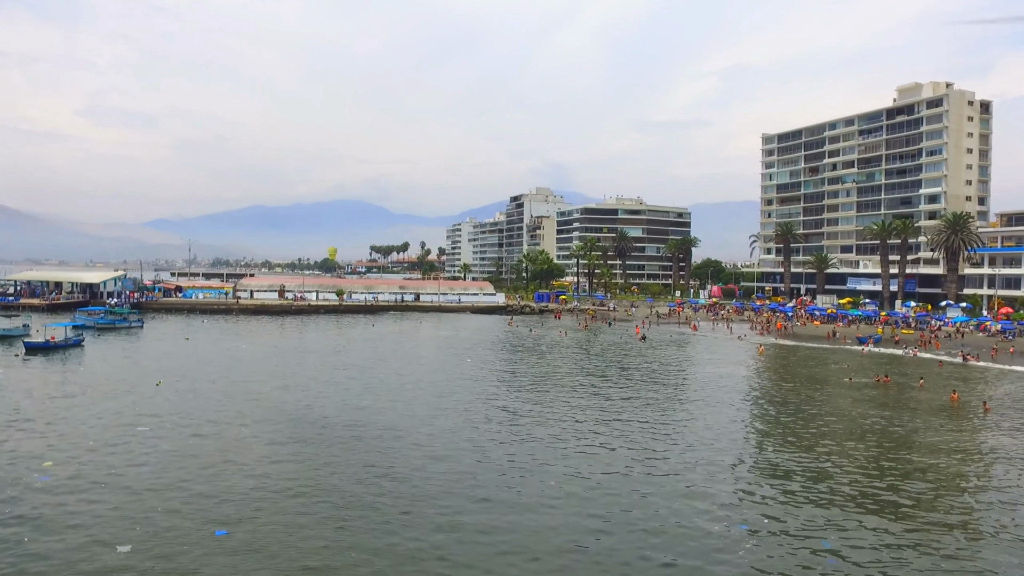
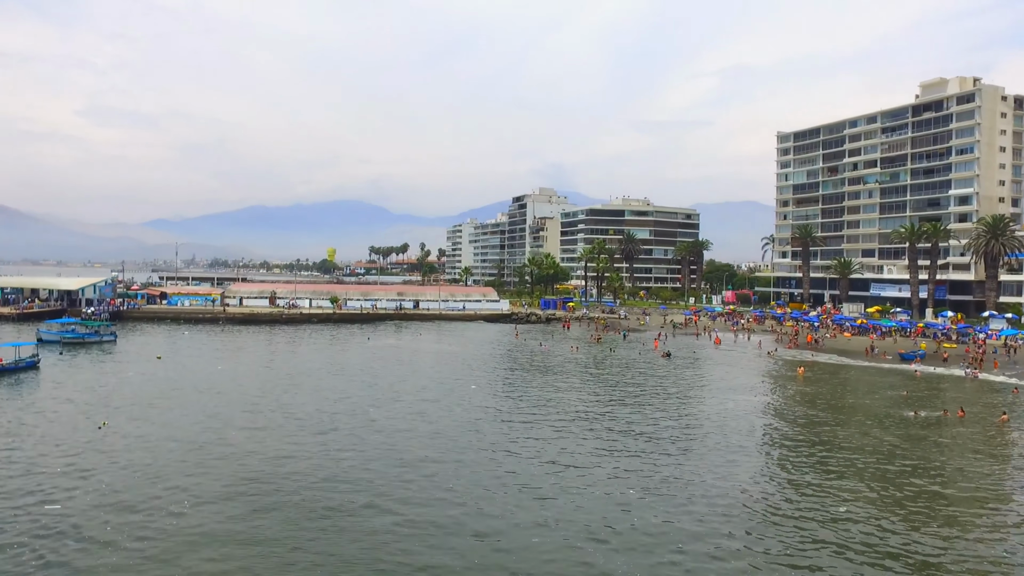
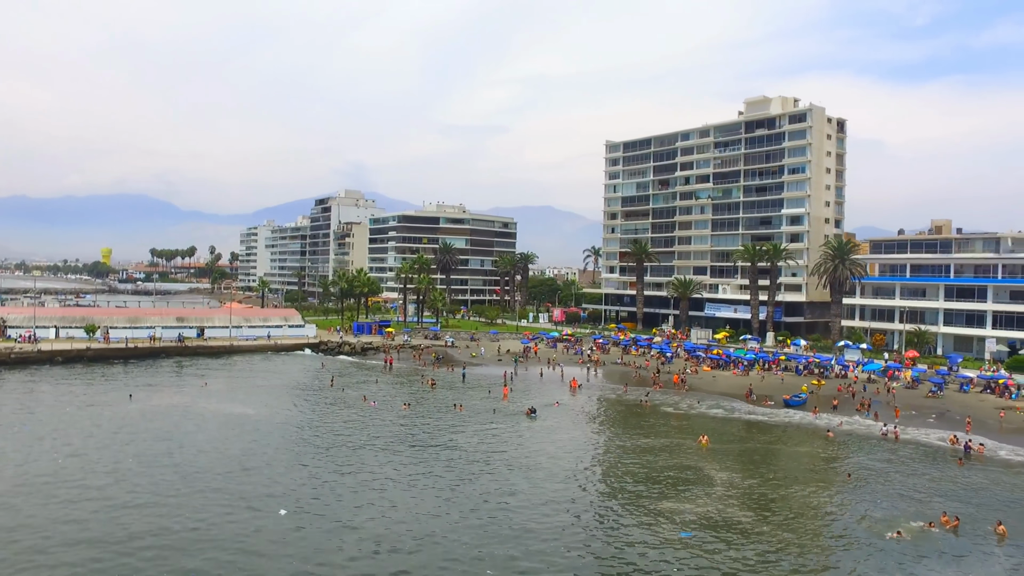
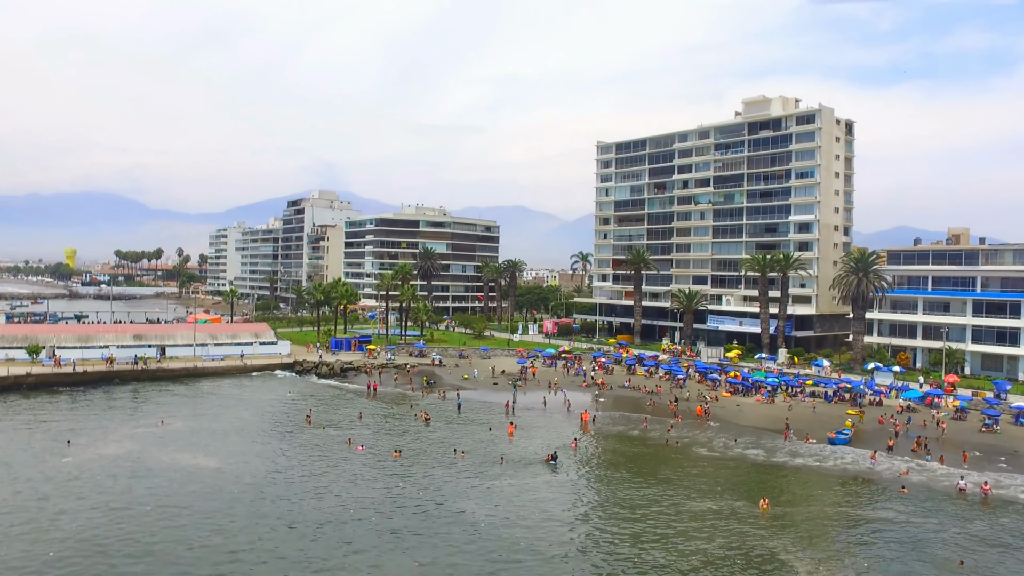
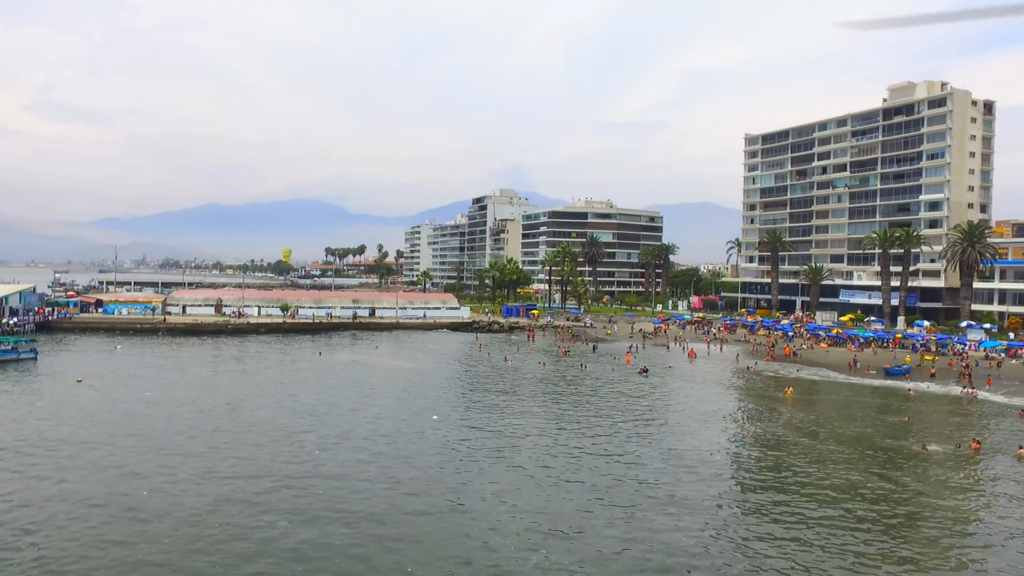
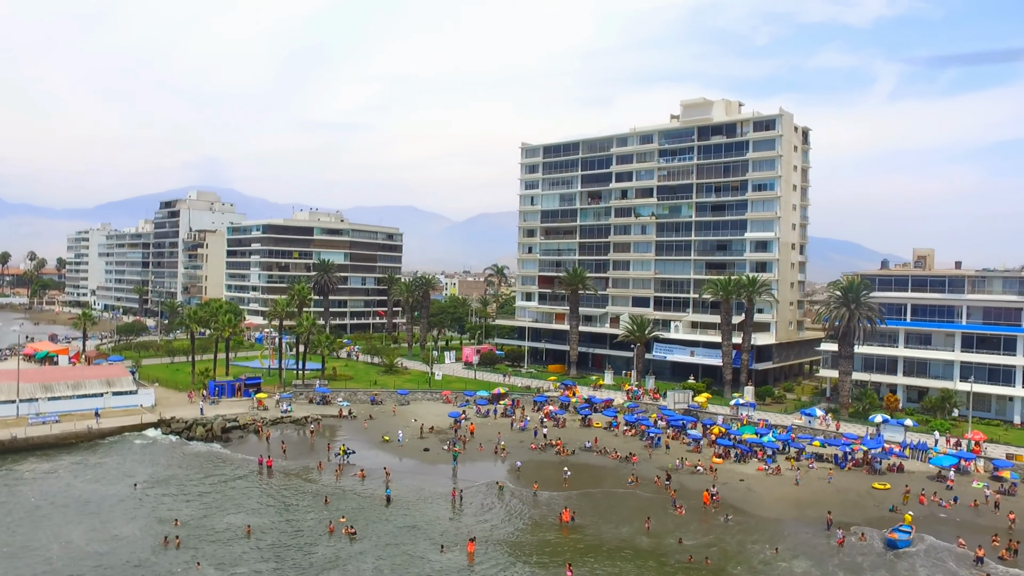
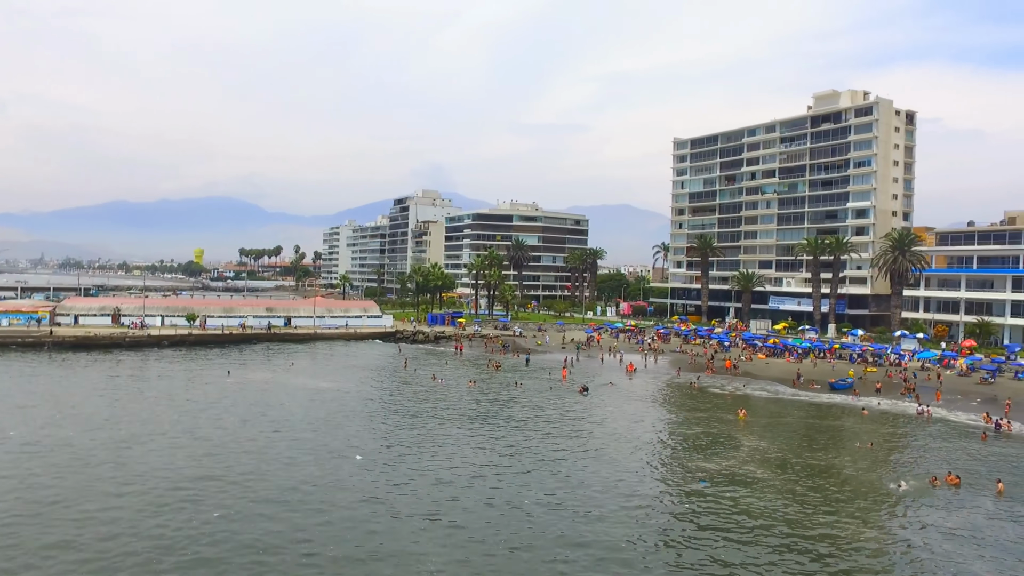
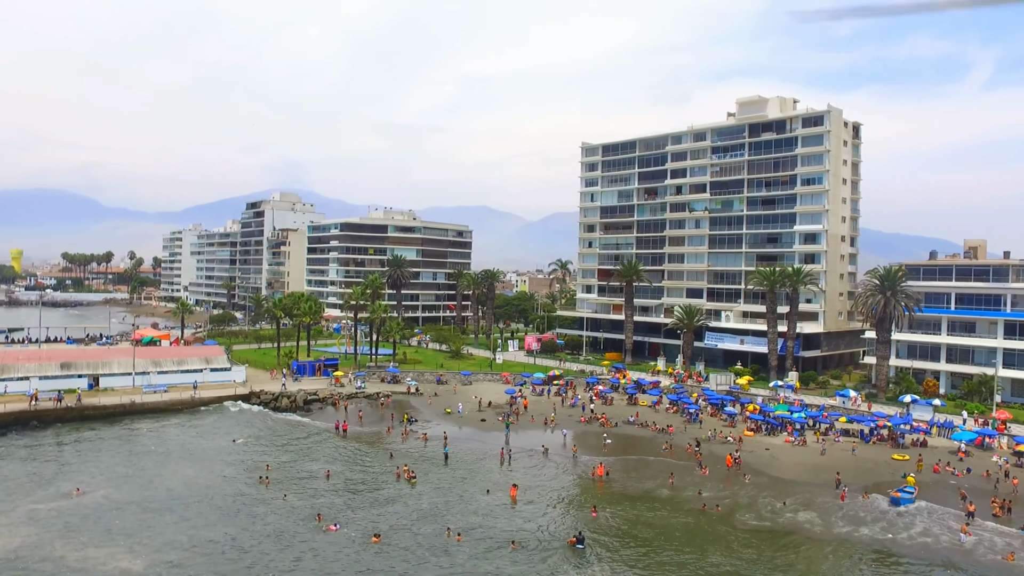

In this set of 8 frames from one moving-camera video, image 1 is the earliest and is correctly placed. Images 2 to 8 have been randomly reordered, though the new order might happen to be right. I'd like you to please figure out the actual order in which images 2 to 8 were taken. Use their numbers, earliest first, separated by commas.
2, 5, 7, 3, 4, 8, 6
